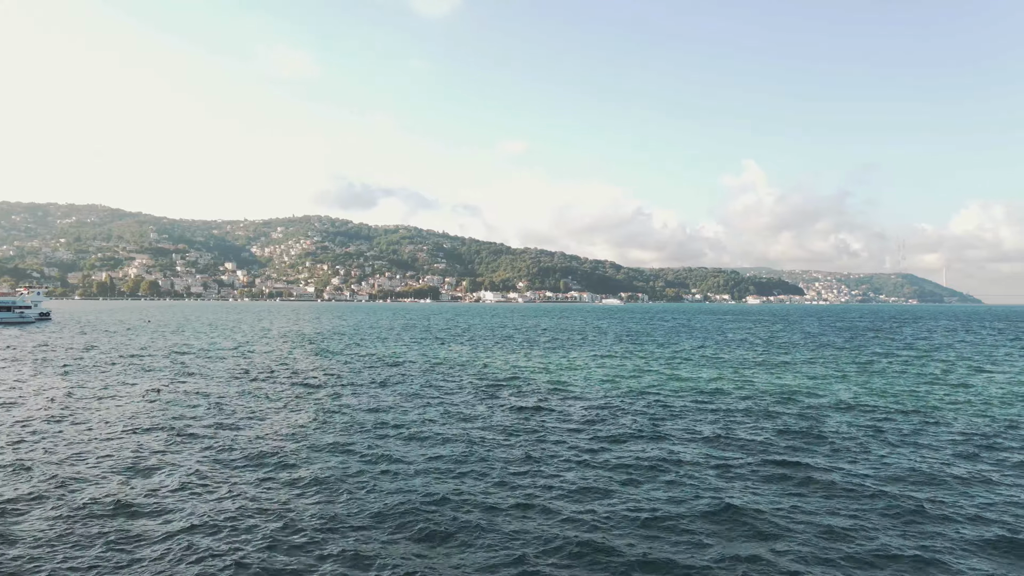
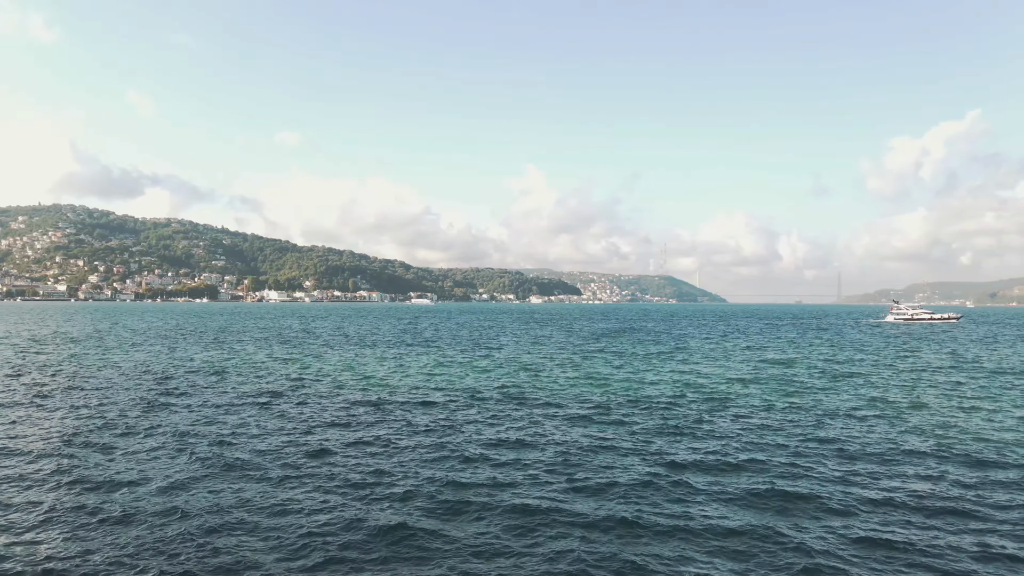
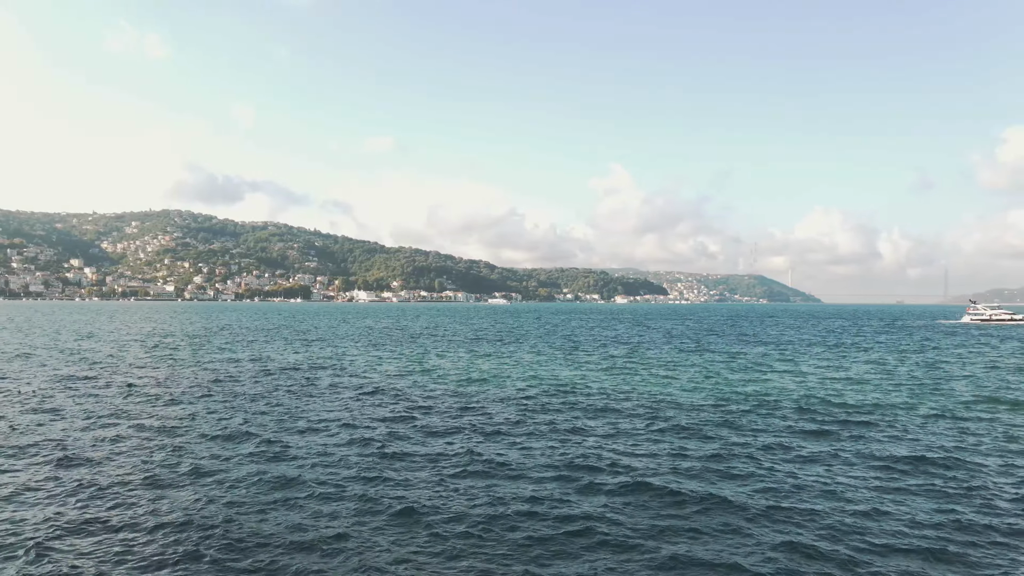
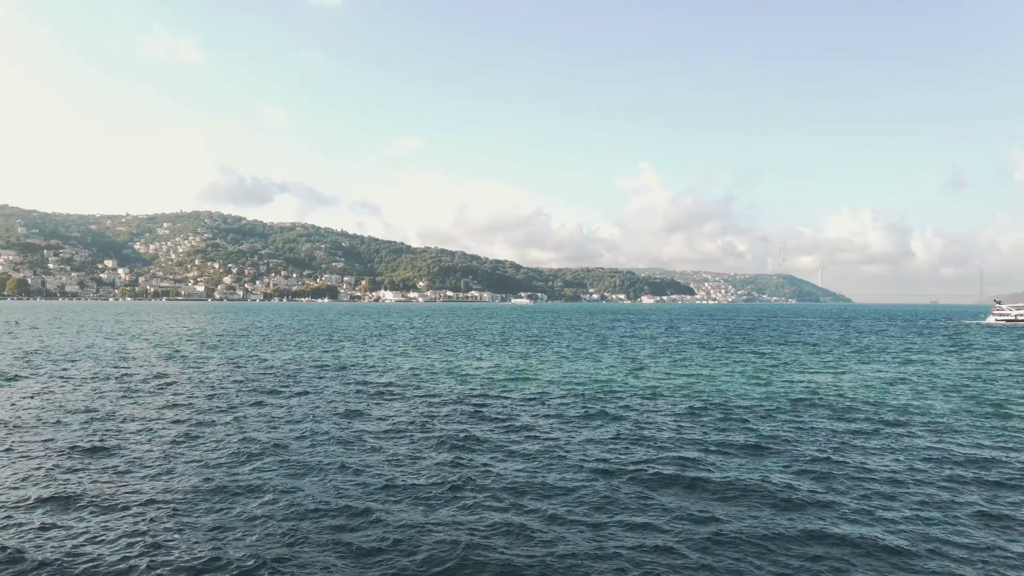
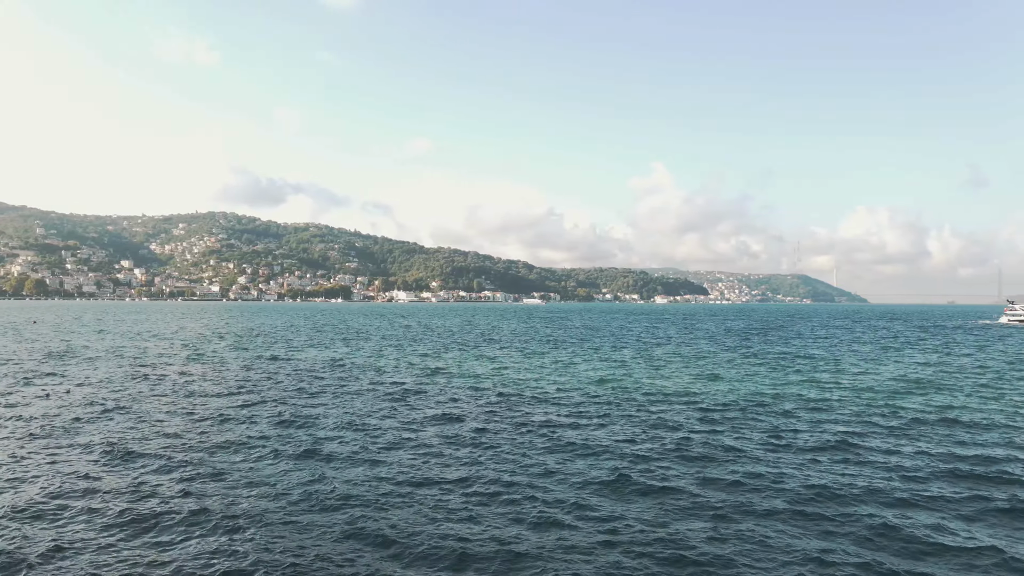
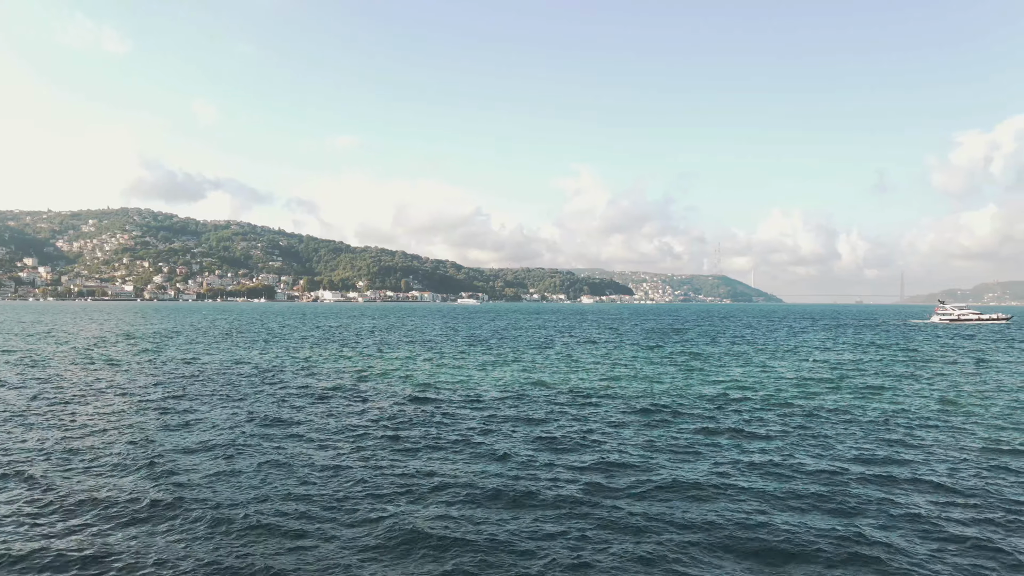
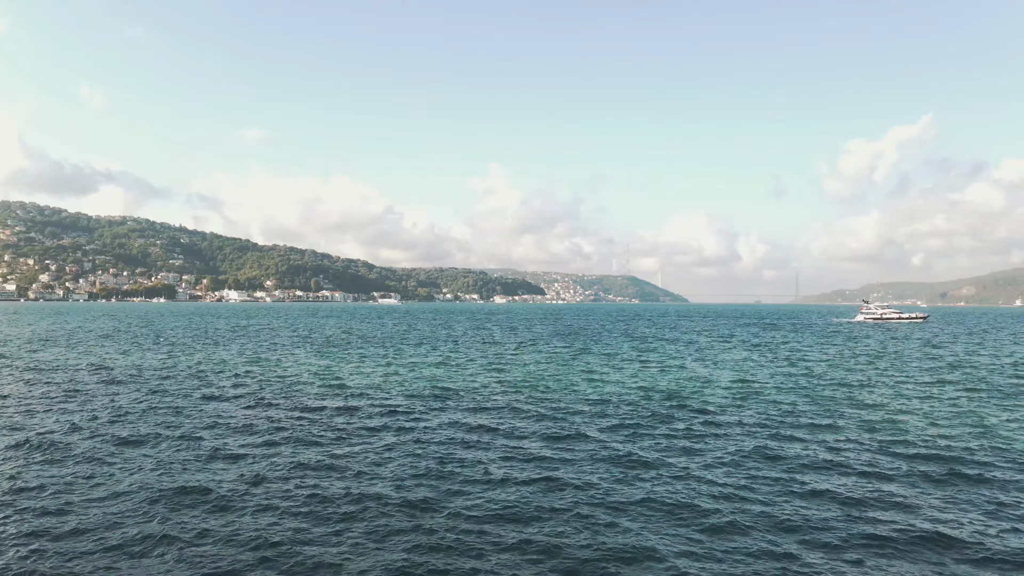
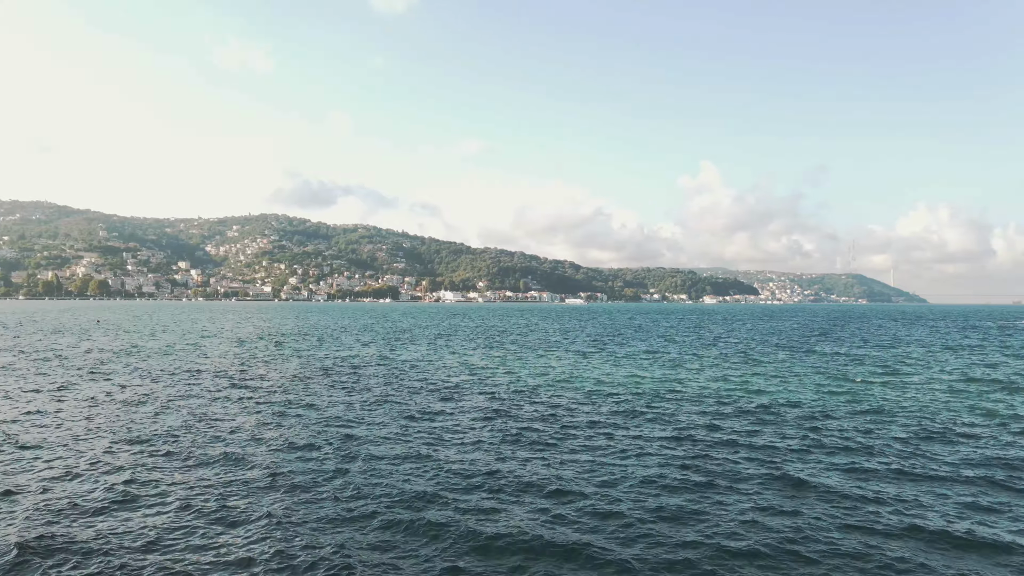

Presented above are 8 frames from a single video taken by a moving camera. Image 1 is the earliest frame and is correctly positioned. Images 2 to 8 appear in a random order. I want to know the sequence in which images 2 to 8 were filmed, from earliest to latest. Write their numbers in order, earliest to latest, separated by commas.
8, 5, 4, 3, 6, 2, 7
